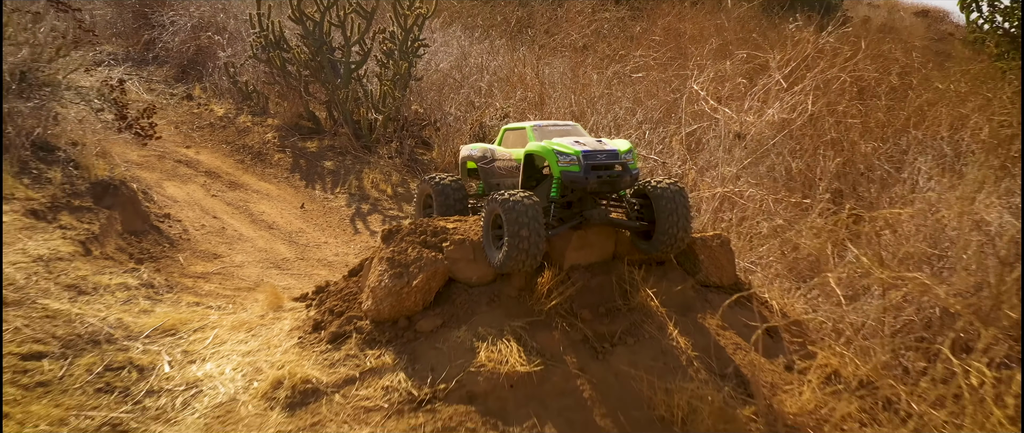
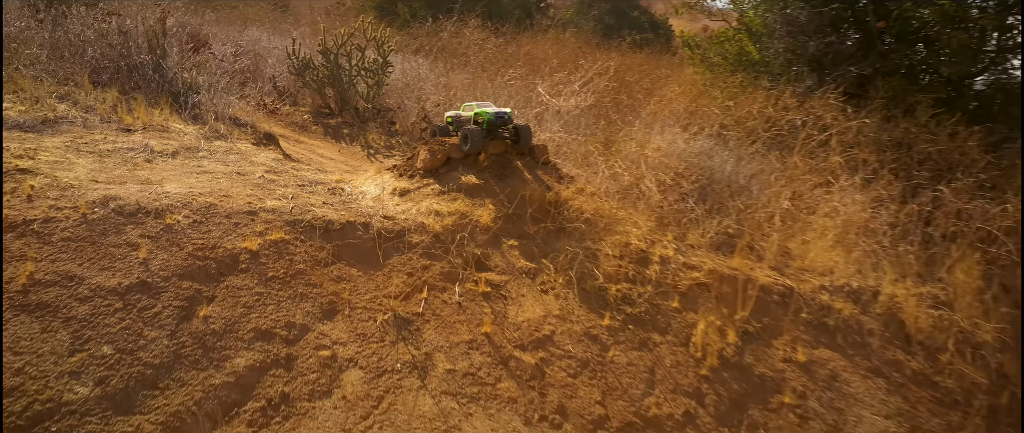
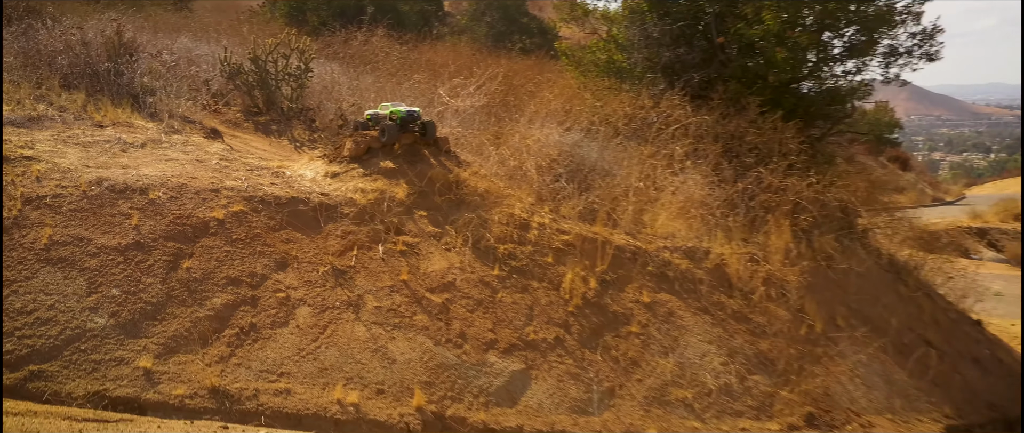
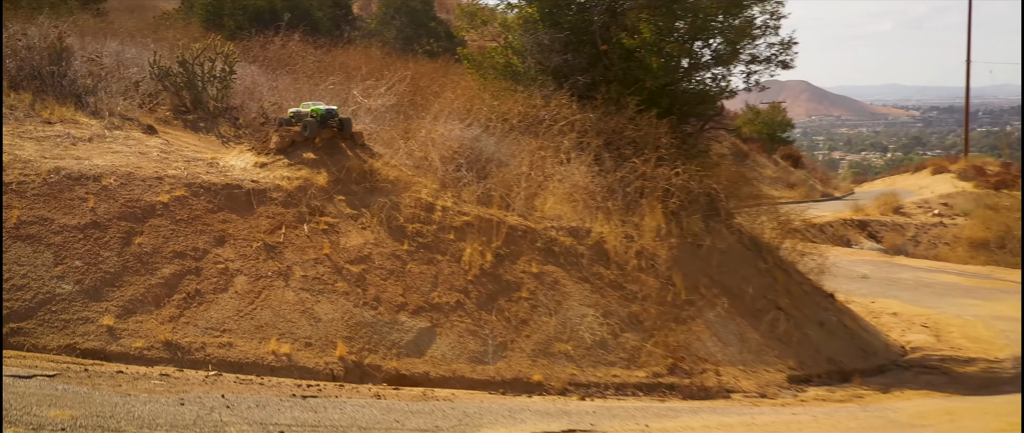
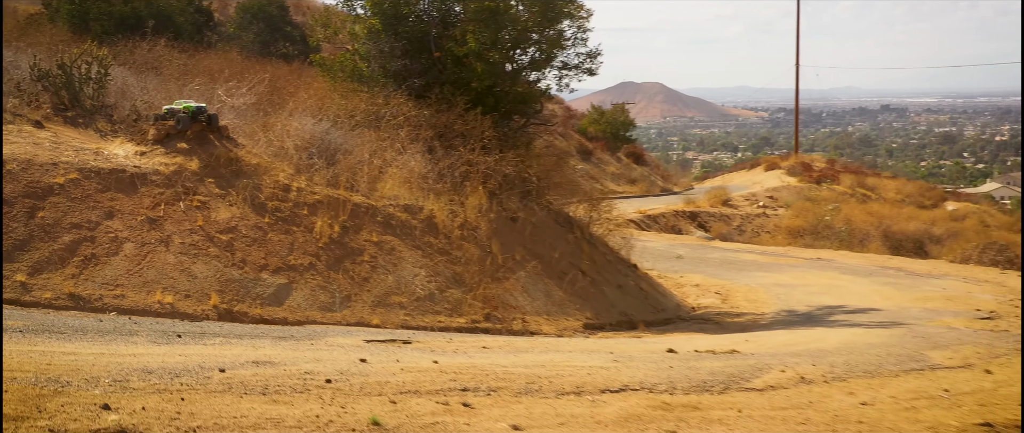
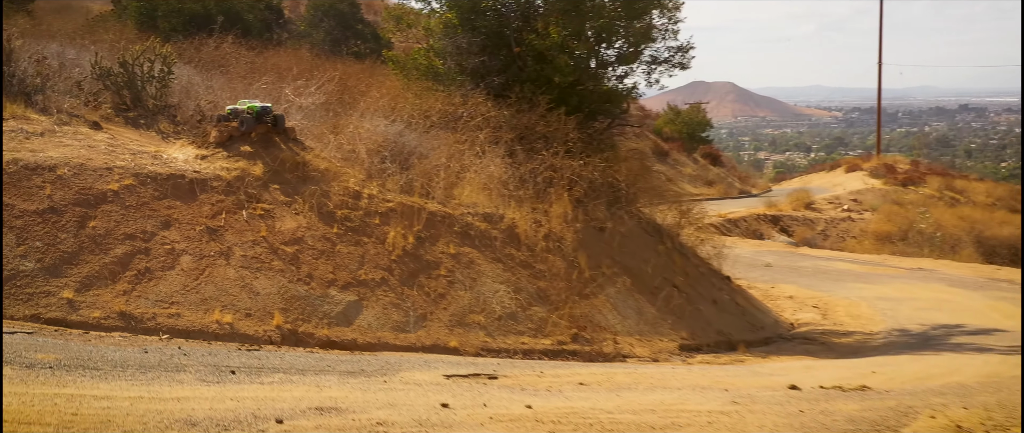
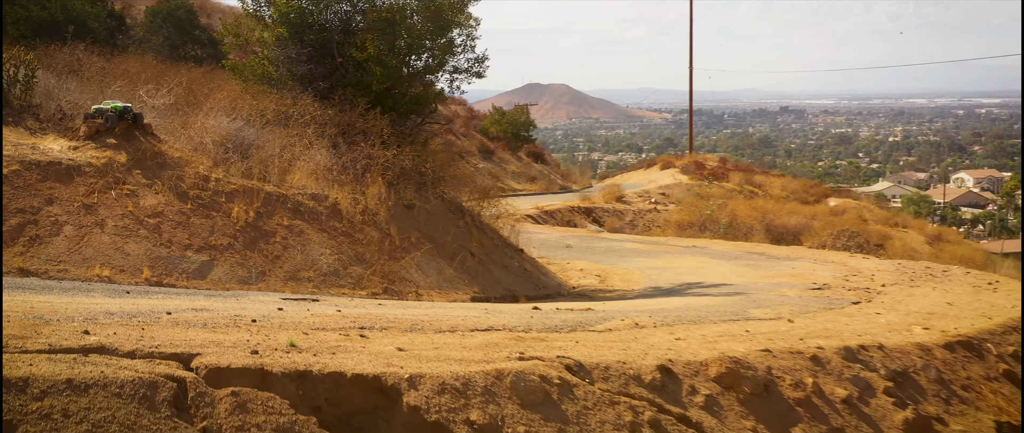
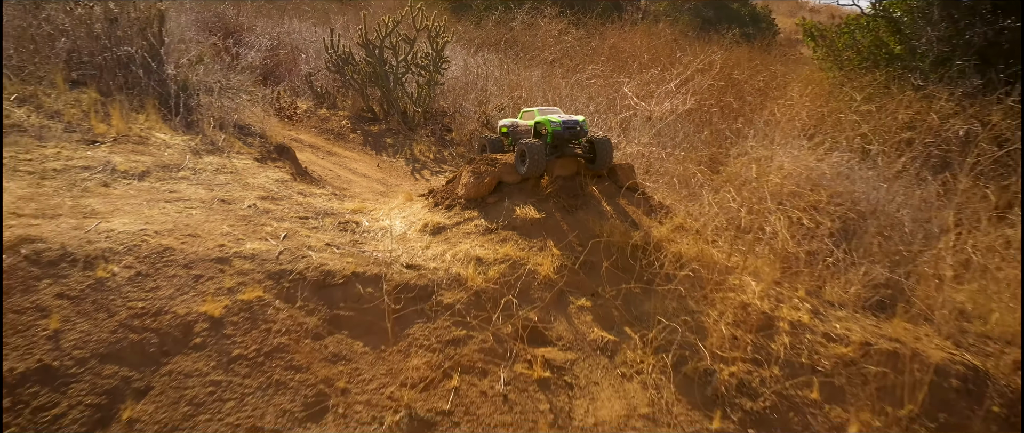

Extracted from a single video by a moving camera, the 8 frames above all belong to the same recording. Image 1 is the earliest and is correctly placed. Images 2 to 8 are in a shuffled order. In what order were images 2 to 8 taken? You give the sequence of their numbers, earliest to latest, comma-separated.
8, 2, 3, 4, 6, 5, 7
